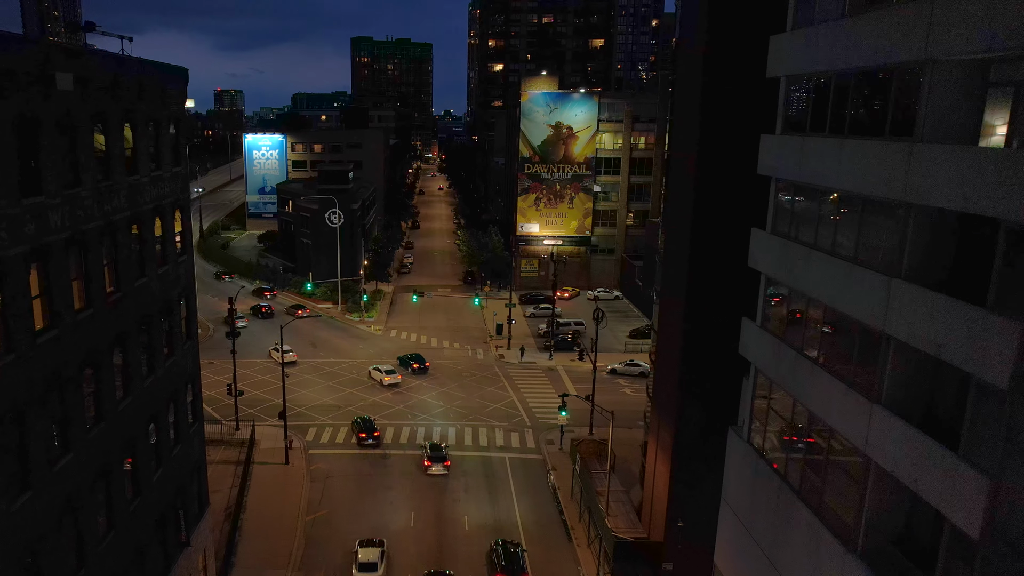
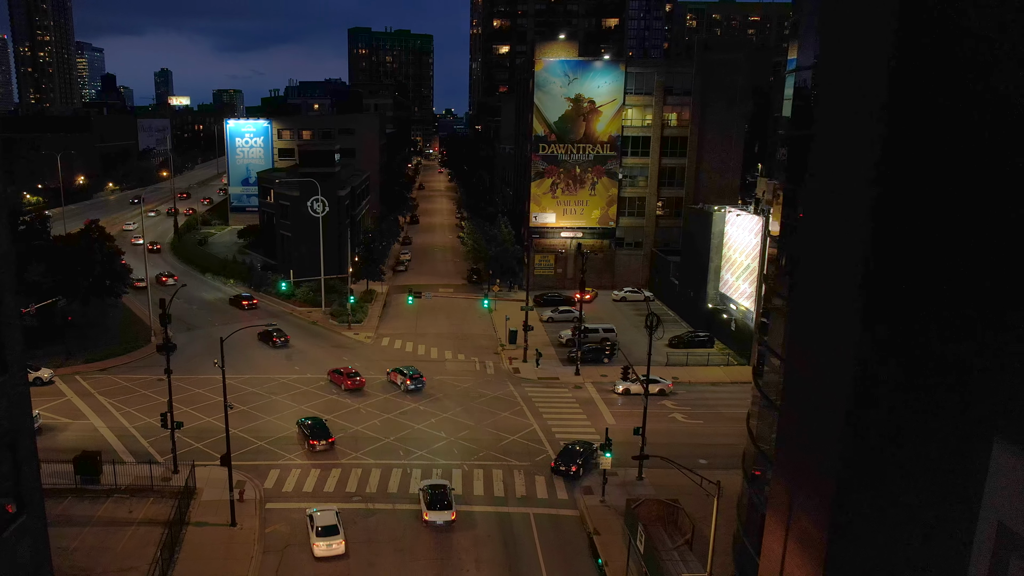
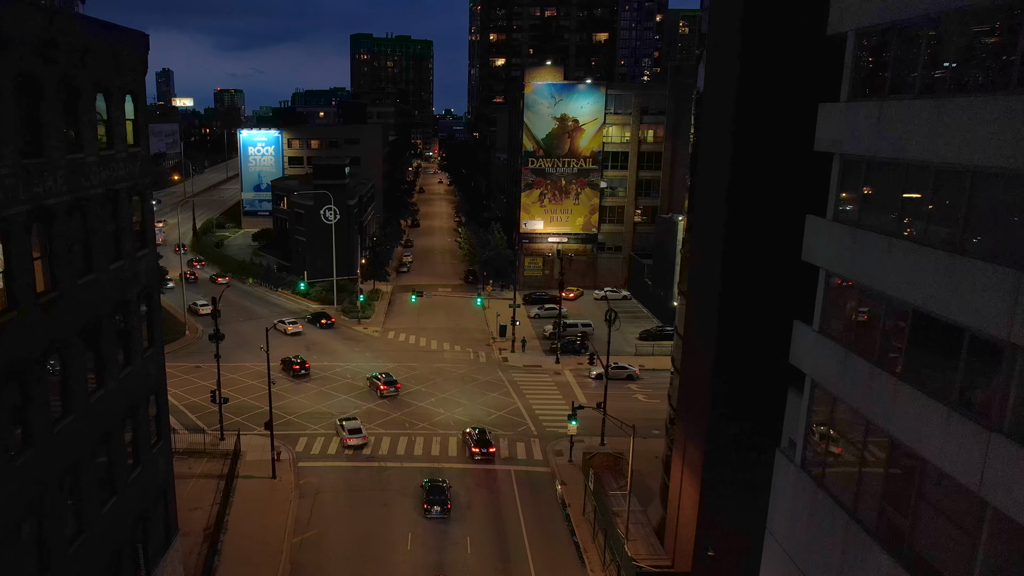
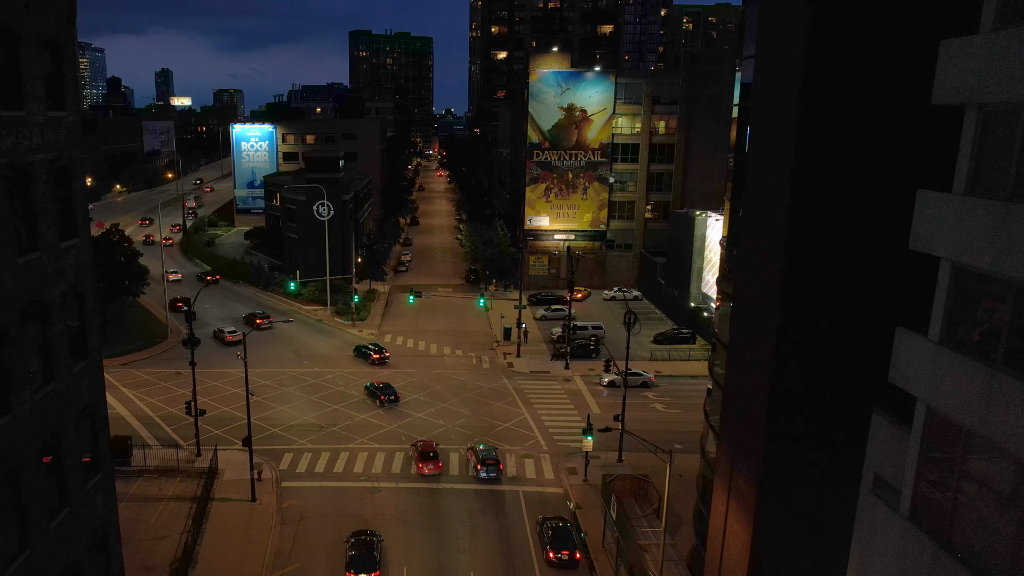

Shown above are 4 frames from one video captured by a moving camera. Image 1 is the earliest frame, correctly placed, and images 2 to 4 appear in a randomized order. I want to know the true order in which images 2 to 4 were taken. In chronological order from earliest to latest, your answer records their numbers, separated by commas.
3, 4, 2
